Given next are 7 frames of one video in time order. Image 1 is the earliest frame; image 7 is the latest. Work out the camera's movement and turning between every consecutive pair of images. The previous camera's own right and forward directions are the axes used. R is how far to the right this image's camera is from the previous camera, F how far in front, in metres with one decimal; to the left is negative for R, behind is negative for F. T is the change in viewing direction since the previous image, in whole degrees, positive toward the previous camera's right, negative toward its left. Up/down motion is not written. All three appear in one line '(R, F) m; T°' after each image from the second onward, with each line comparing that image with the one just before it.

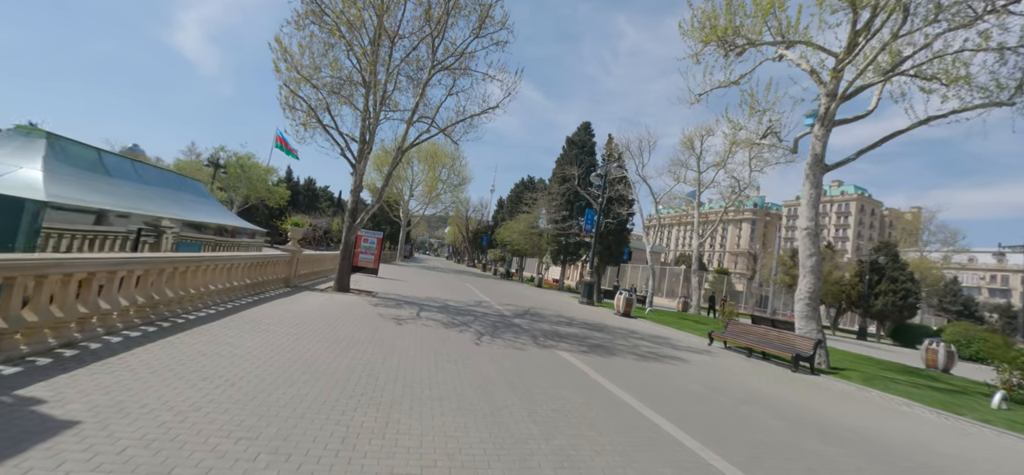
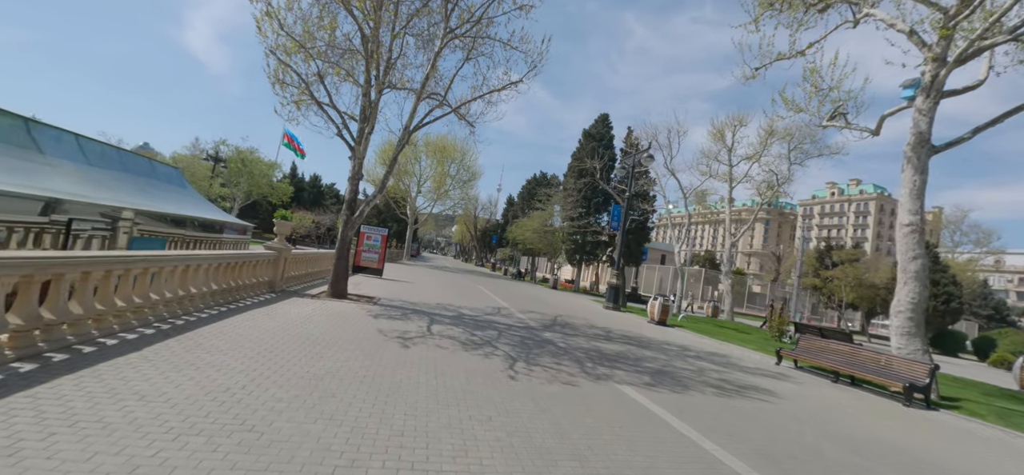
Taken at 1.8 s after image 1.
(-0.6, +2.2) m; -1°
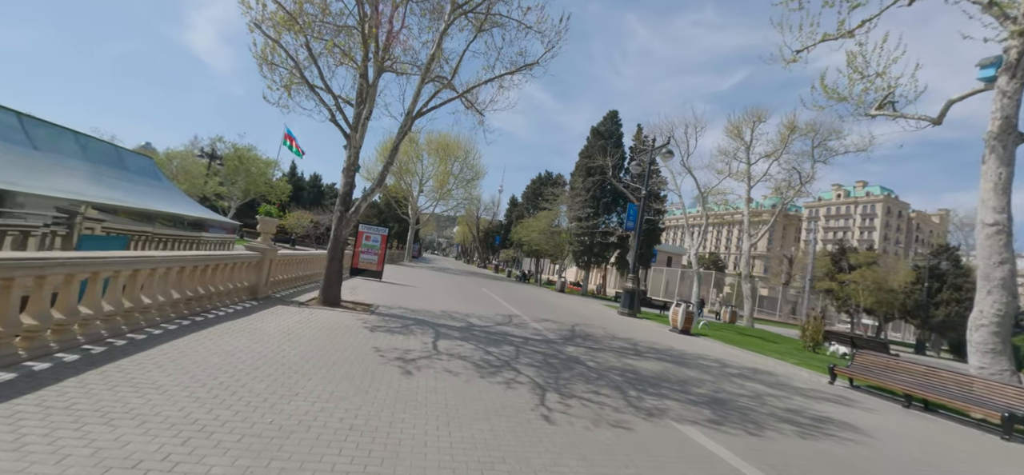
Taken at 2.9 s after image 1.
(-0.4, +1.4) m; 0°
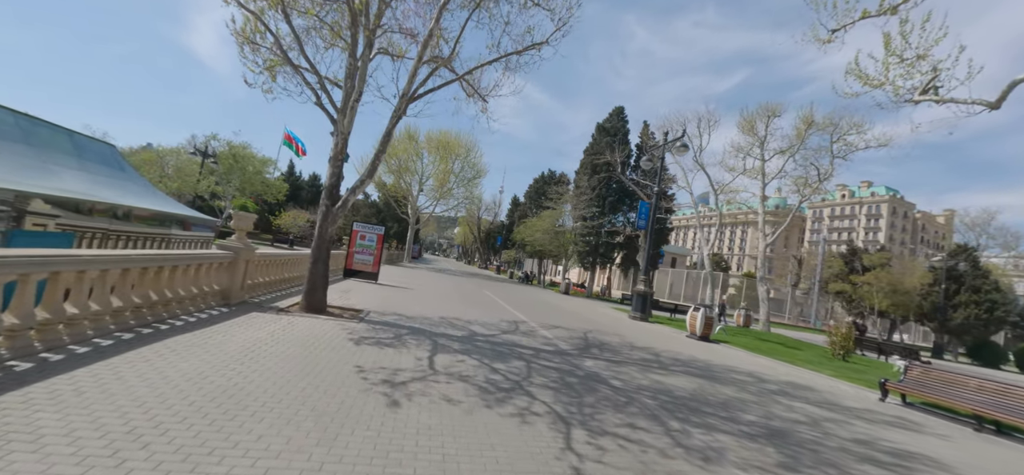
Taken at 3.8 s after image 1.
(-0.2, +1.2) m; 0°
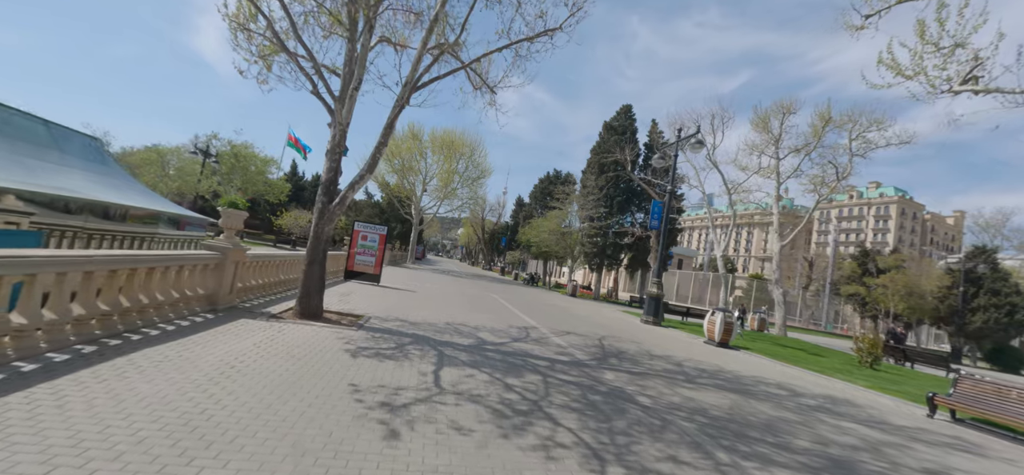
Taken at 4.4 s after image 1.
(-0.2, +0.7) m; 0°
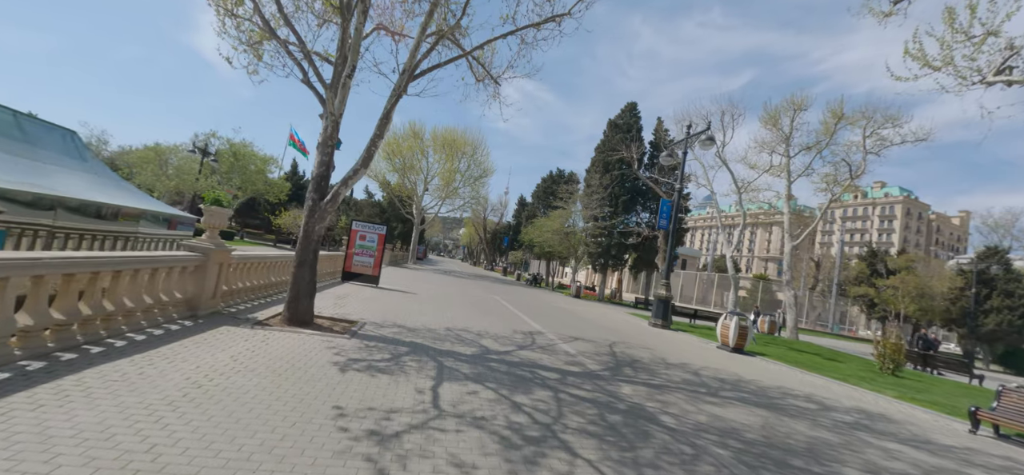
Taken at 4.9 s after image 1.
(-0.1, +0.6) m; 0°
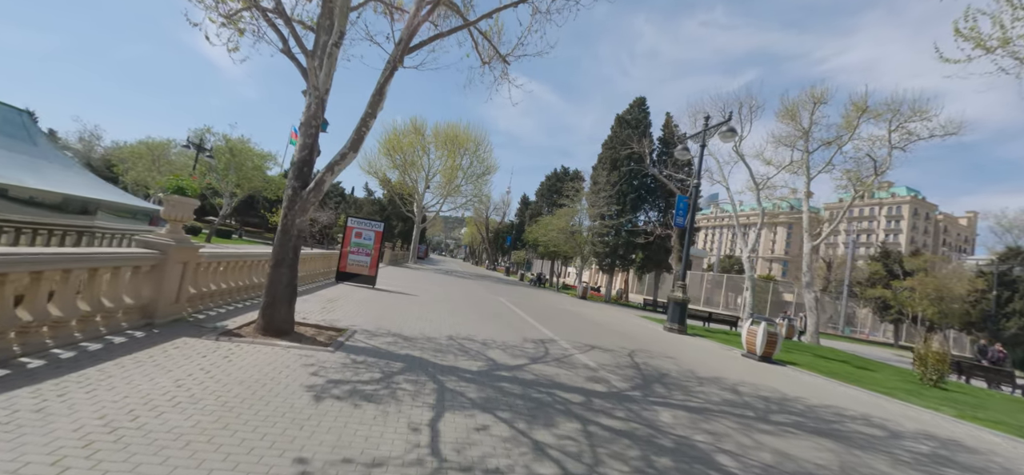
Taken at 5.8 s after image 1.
(-0.2, +1.1) m; 0°
